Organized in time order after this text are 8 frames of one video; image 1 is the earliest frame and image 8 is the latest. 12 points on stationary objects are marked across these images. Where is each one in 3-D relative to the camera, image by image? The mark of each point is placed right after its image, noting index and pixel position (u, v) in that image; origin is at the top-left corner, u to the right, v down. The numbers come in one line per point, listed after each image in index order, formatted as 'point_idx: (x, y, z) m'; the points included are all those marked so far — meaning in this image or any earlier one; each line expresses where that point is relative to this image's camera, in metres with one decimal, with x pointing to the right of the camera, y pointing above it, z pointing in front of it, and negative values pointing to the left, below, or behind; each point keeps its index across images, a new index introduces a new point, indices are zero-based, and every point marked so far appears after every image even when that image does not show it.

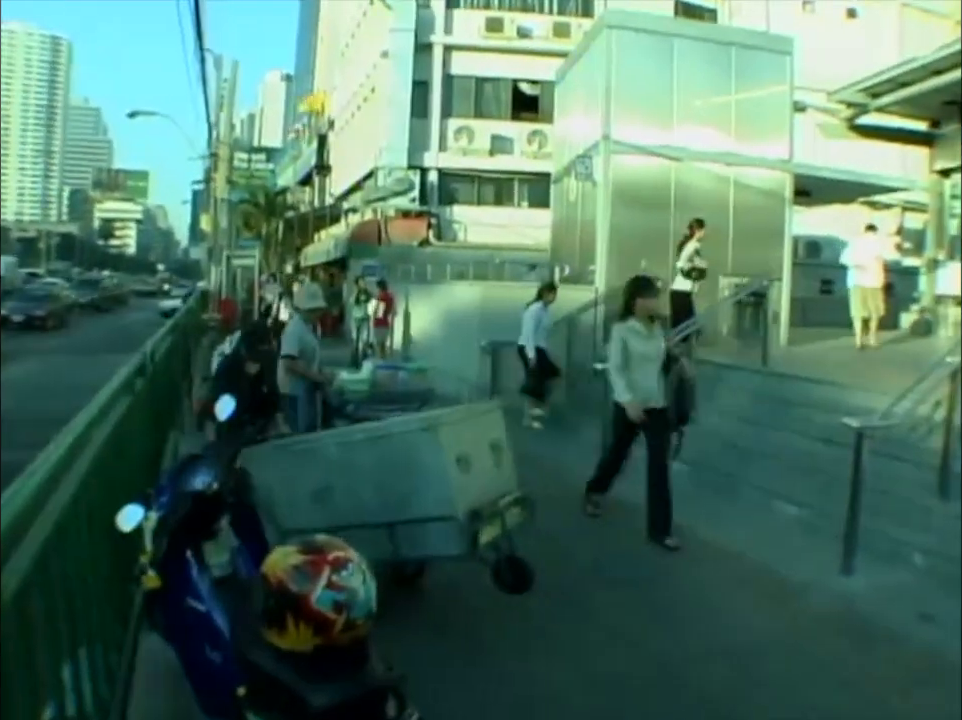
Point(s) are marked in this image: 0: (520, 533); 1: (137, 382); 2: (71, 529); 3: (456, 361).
0: (+0.2, -1.0, +9.1) m
1: (-1.8, -0.1, +8.1) m
2: (-1.7, -0.7, +6.6) m
3: (-0.3, 0.0, +18.8) m
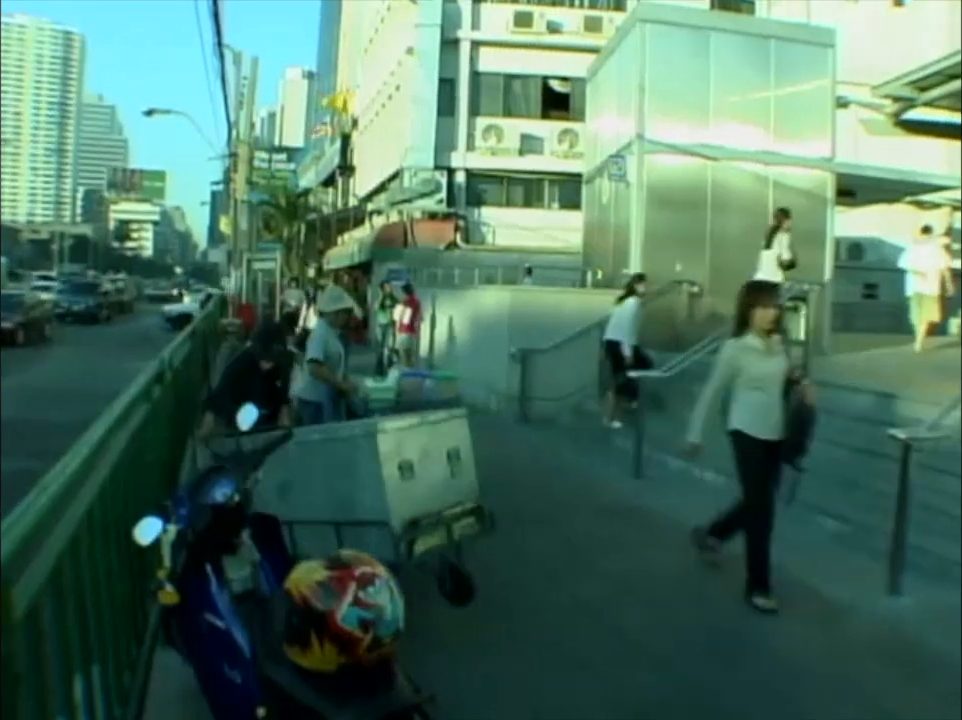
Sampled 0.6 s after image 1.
0: (+0.4, -1.1, +8.8) m
1: (-1.6, -0.1, +7.8) m
2: (-1.6, -0.7, +6.4) m
3: (+0.1, -0.1, +18.6) m
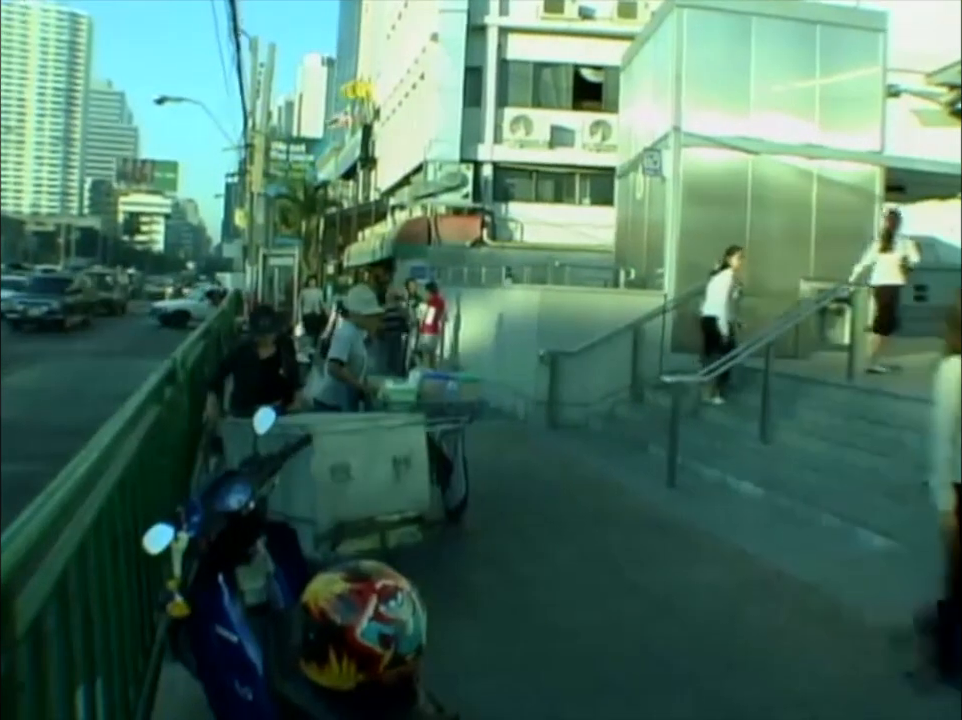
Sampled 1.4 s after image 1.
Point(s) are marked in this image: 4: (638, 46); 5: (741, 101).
0: (+0.5, -1.1, +8.5) m
1: (-1.5, -0.1, +7.5) m
2: (-1.5, -0.7, +6.1) m
3: (+0.4, -0.1, +18.2) m
4: (+1.9, +3.9, +19.1) m
5: (+2.9, +2.8, +17.1) m
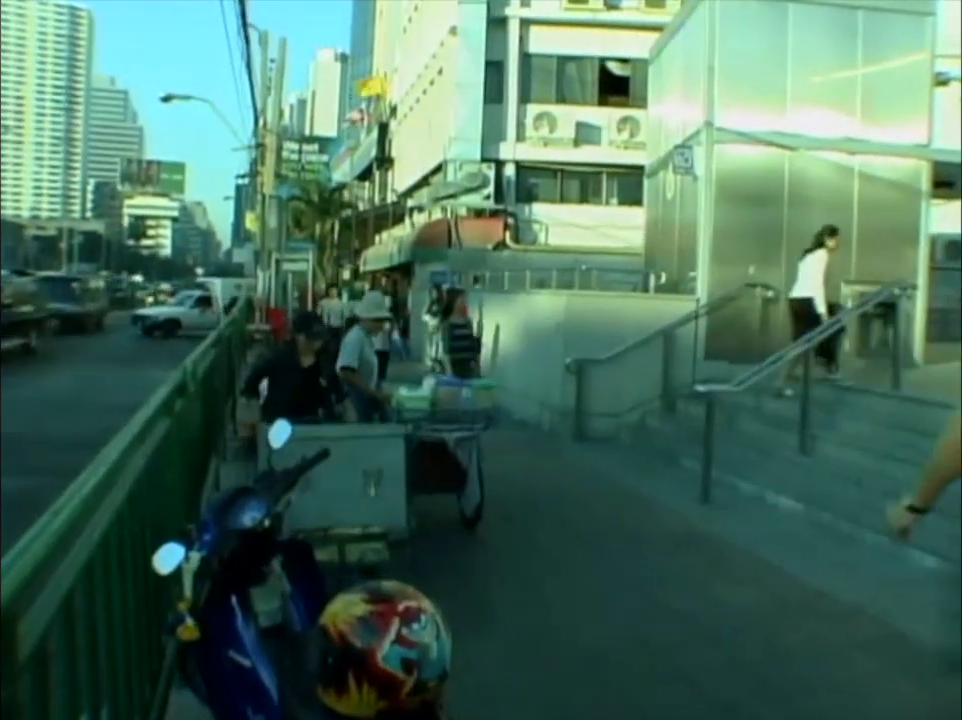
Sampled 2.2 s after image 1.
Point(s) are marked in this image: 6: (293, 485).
0: (+0.7, -1.1, +8.2) m
1: (-1.4, -0.2, +7.2) m
2: (-1.4, -0.8, +5.8) m
3: (+0.7, -0.2, +17.9) m
4: (+2.2, +3.8, +18.8) m
5: (+3.1, +2.7, +16.7) m
6: (-0.7, -0.5, +6.2) m
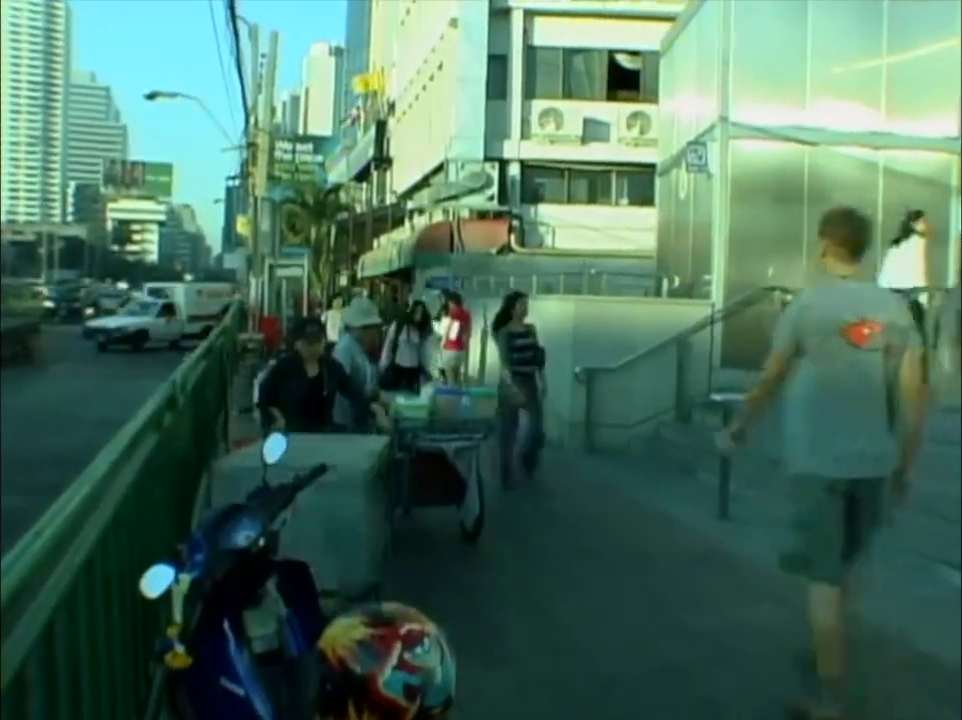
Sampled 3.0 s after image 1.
0: (+0.7, -1.2, +7.8) m
1: (-1.4, -0.2, +6.9) m
2: (-1.4, -0.8, +5.4) m
3: (+0.8, -0.3, +17.5) m
4: (+2.3, +3.7, +18.4) m
5: (+3.2, +2.7, +16.4) m
6: (-0.7, -0.5, +5.9) m
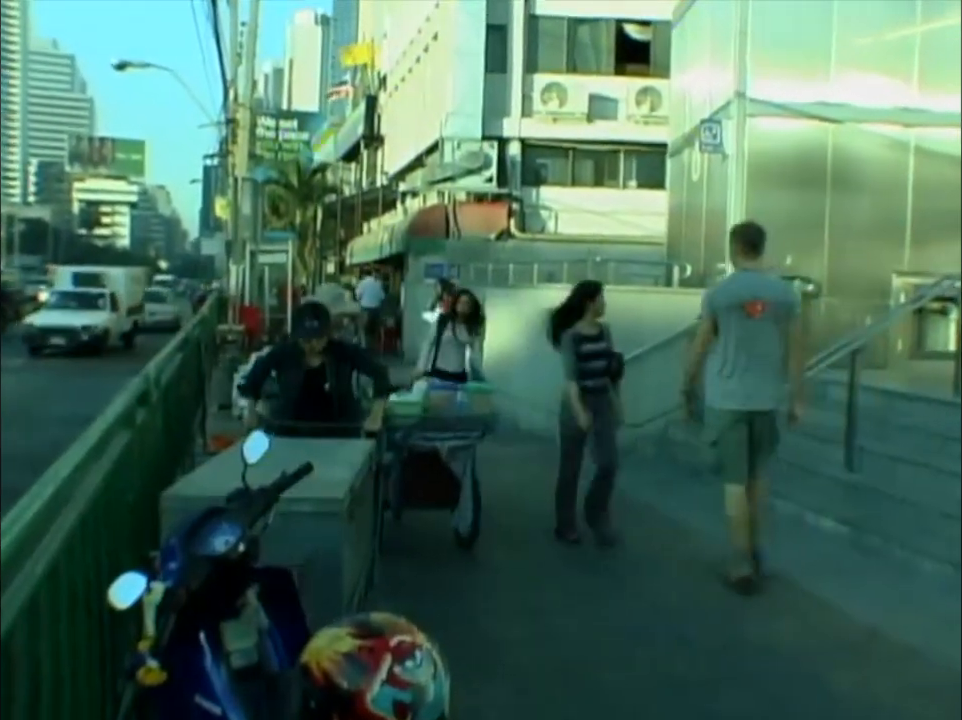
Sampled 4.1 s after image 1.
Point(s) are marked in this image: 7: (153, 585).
0: (+0.7, -1.2, +7.4) m
1: (-1.4, -0.2, +6.5) m
2: (-1.4, -0.8, +5.0) m
3: (+0.8, -0.3, +17.1) m
4: (+2.3, +3.8, +18.0) m
5: (+3.2, +2.7, +15.9) m
6: (-0.7, -0.5, +5.4) m
7: (-1.0, -0.7, +4.6) m
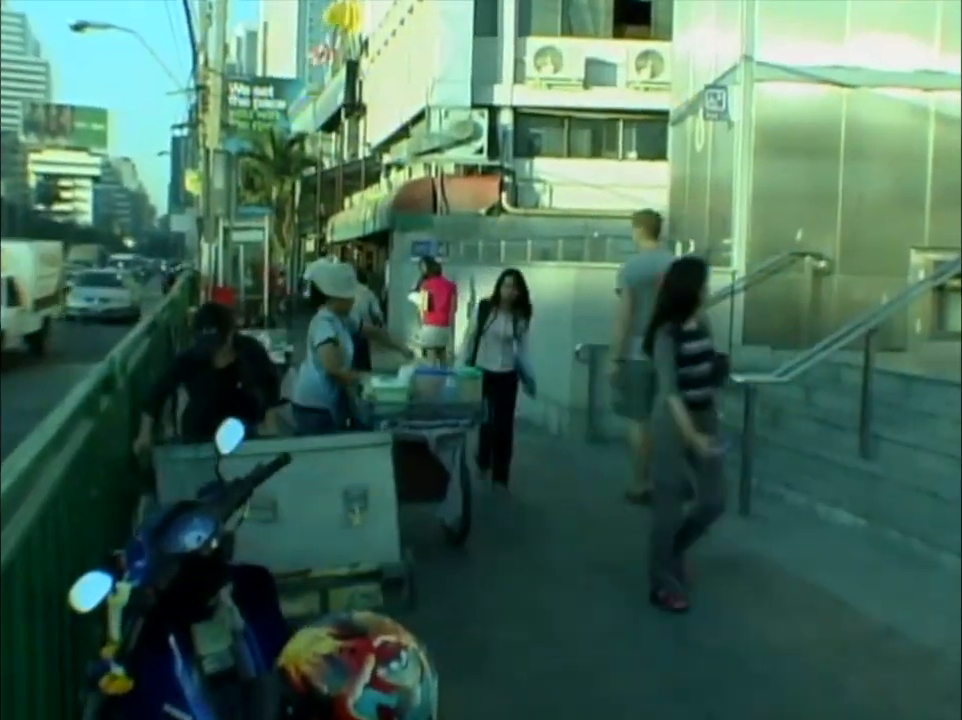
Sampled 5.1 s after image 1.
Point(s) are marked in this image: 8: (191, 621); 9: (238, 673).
0: (+0.7, -1.1, +7.0) m
1: (-1.4, -0.2, +6.1) m
2: (-1.4, -0.7, +4.6) m
3: (+0.7, -0.1, +16.7) m
4: (+2.2, +4.0, +17.6) m
5: (+3.1, +2.9, +15.5) m
6: (-0.8, -0.5, +5.1) m
7: (-1.0, -0.6, +4.2) m
8: (-0.9, -0.8, +4.6) m
9: (-0.8, -1.0, +5.0) m
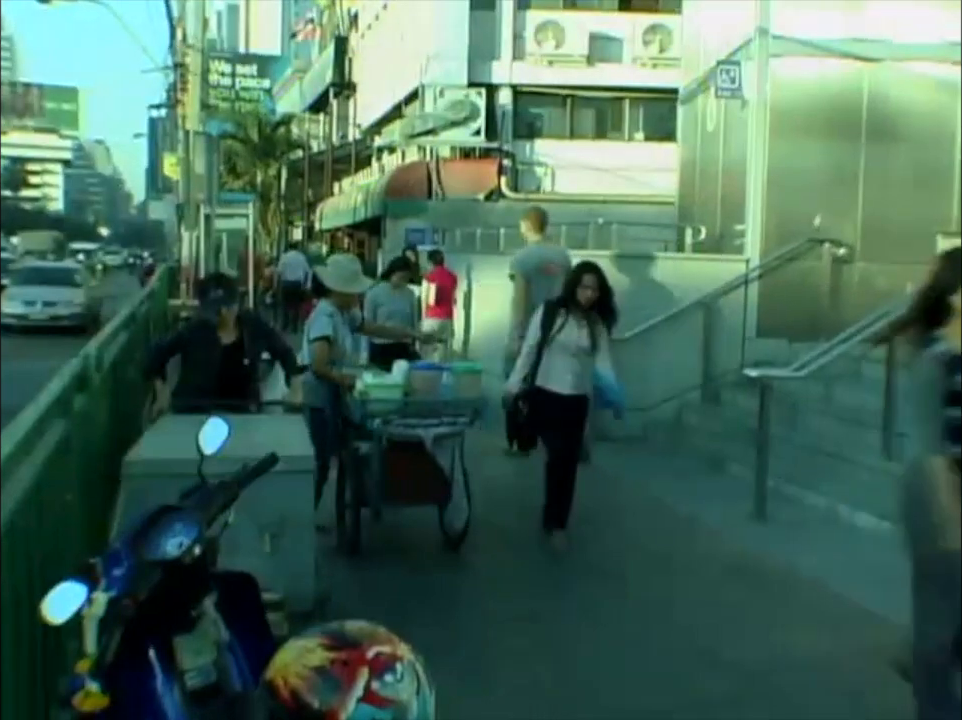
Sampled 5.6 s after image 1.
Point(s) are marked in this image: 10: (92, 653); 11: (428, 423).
0: (+0.7, -1.1, +6.7) m
1: (-1.4, -0.1, +5.8) m
2: (-1.4, -0.7, +4.3) m
3: (+0.8, 0.0, +16.4) m
4: (+2.2, +4.1, +17.2) m
5: (+3.1, +3.0, +15.2) m
6: (-0.8, -0.4, +4.8) m
7: (-1.0, -0.6, +3.9) m
8: (-0.9, -0.8, +4.3) m
9: (-0.8, -1.0, +4.7) m
10: (-1.0, -0.8, +4.3) m
11: (-0.2, -0.3, +8.8) m
